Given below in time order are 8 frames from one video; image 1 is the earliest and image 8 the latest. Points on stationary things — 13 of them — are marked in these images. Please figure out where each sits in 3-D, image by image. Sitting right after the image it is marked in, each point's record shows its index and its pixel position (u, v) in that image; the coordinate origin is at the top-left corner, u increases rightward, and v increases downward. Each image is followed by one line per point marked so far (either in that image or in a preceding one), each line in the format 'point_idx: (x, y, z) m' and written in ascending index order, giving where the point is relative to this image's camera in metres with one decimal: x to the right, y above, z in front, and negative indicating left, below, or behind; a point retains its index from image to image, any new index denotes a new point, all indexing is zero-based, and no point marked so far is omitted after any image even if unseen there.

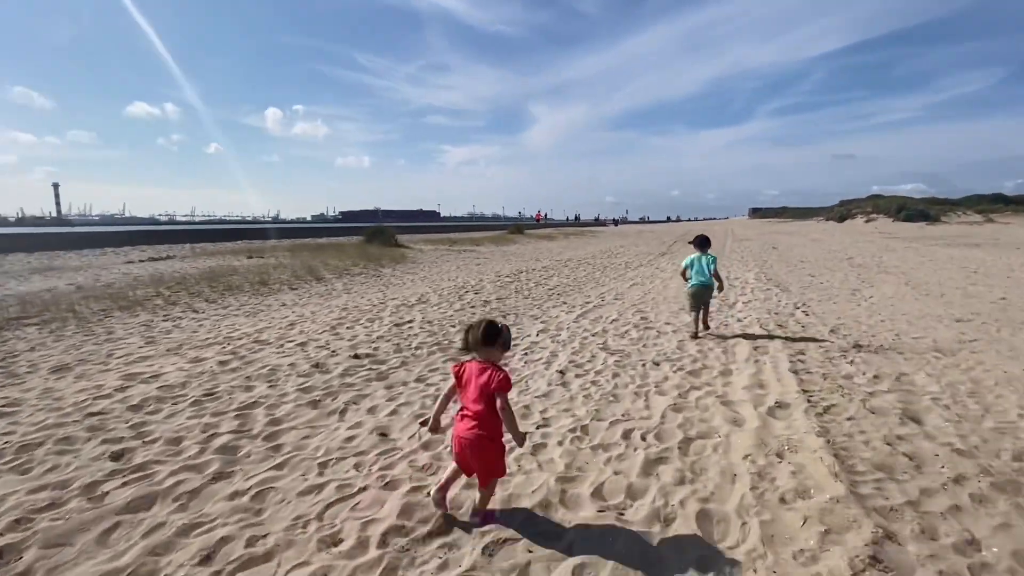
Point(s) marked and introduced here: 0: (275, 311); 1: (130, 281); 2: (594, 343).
0: (-4.5, -0.5, +9.2) m
1: (-9.2, +0.2, +11.7) m
2: (+1.2, -0.8, +7.1) m
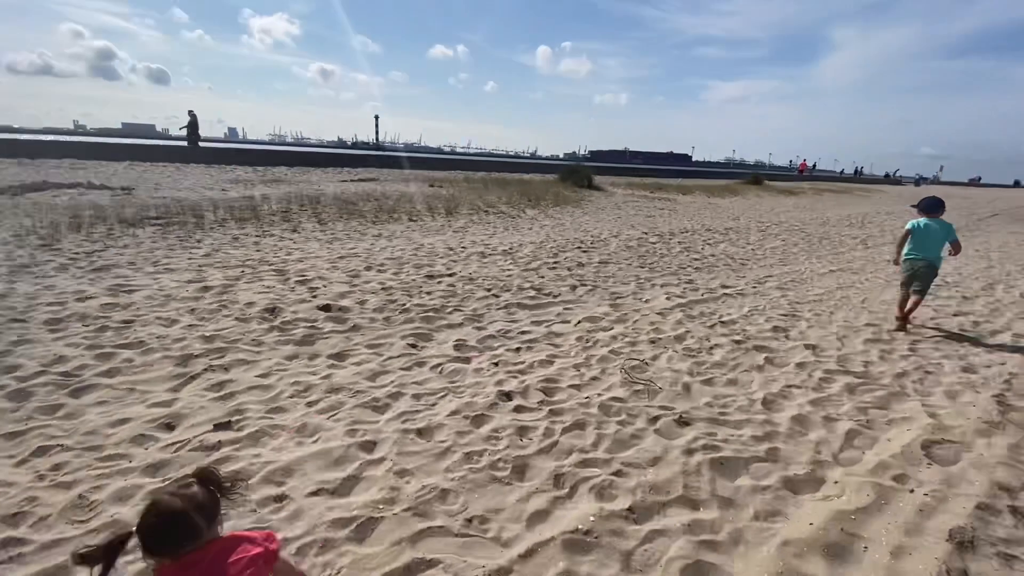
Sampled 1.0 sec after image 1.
0: (-2.9, +0.8, +8.9) m
1: (-5.8, +2.4, +13.1) m
2: (+1.1, -0.6, +4.6) m
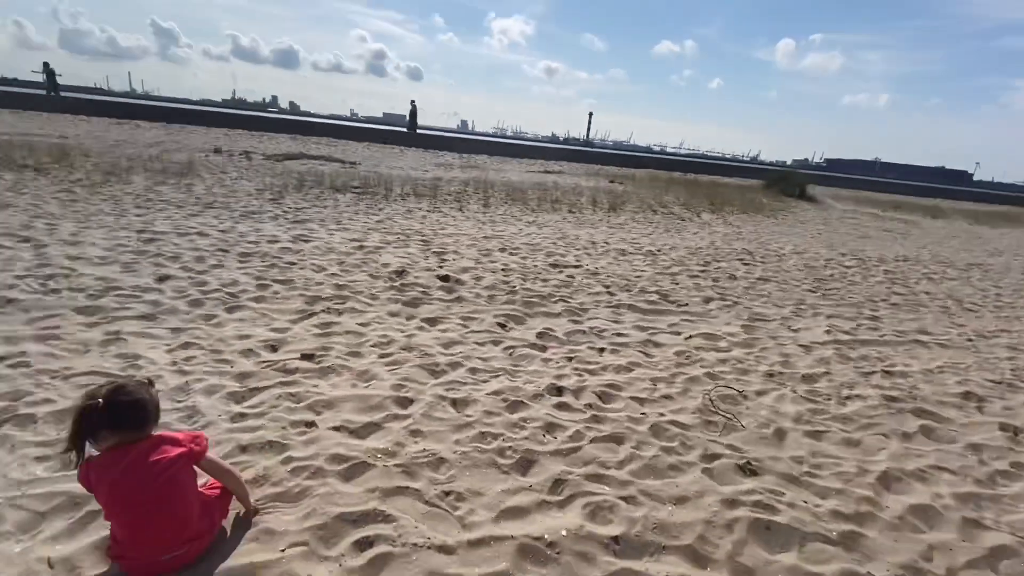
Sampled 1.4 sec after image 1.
0: (-0.1, +1.2, +9.3) m
1: (-1.0, +3.1, +14.3) m
2: (+1.7, -0.8, +4.0) m
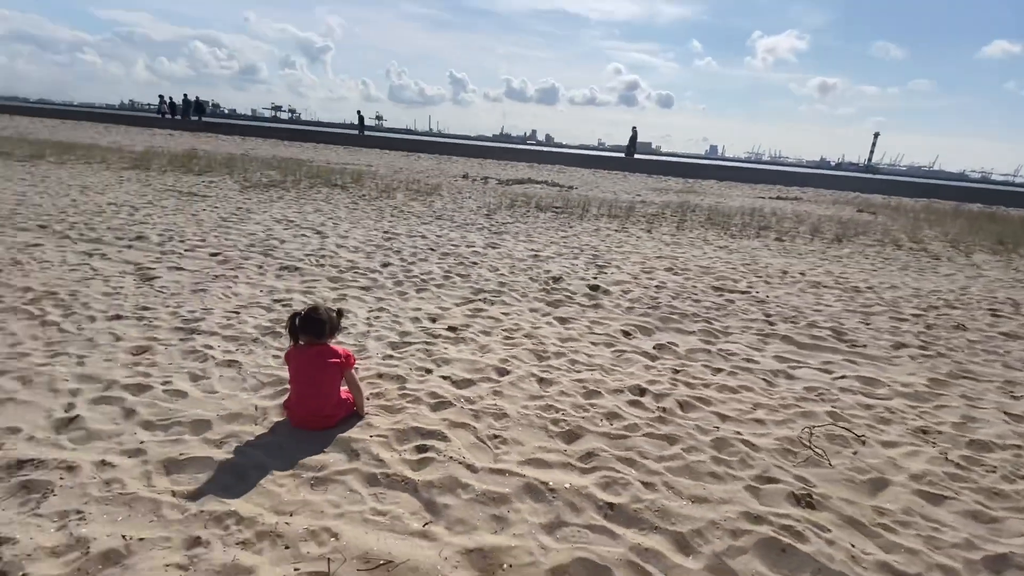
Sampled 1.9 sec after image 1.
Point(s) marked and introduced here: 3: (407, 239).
0: (+3.3, +0.7, +9.2) m
1: (+4.9, +2.4, +14.1) m
2: (+2.4, -1.0, +3.5) m
3: (-1.7, +0.8, +8.1) m
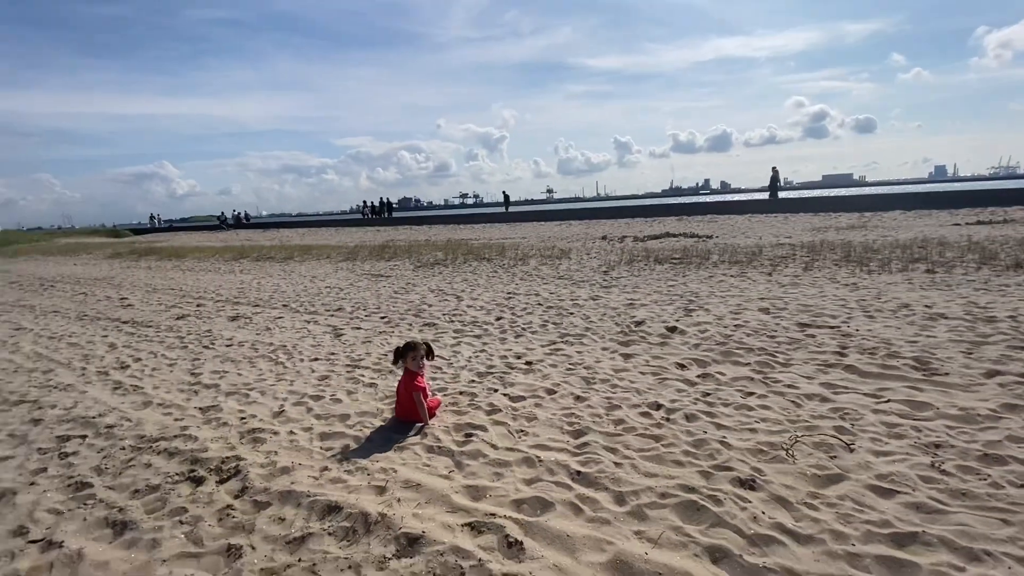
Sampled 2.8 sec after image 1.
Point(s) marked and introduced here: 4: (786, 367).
0: (+5.3, 0.0, +9.0) m
1: (+8.5, +1.2, +13.3) m
2: (+2.6, -1.2, +3.8) m
3: (+0.2, -0.2, +9.7) m
4: (+3.0, -0.9, +5.5) m
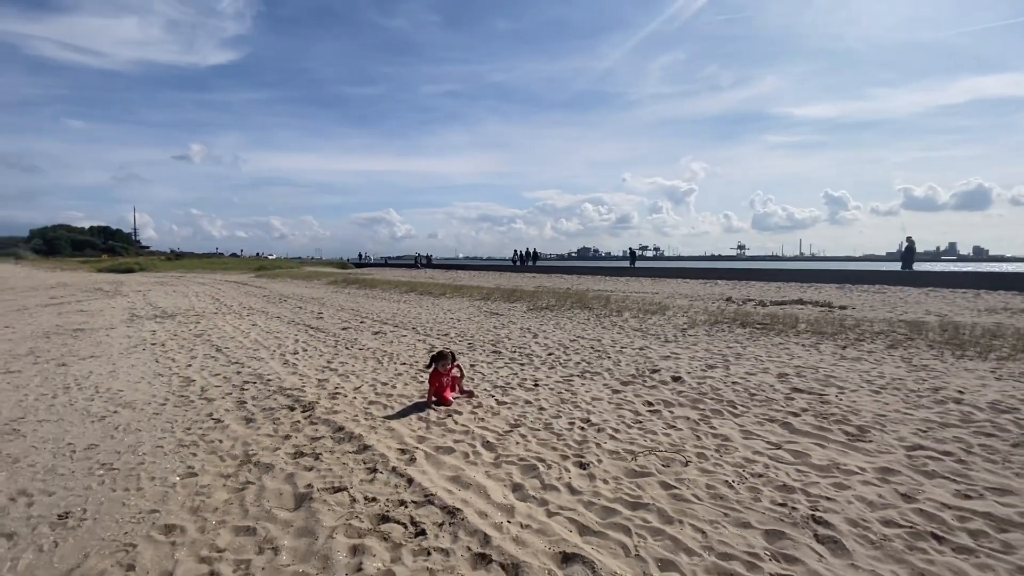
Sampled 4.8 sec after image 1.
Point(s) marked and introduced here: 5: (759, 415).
0: (+6.3, -1.3, +9.0) m
1: (+10.7, -0.9, +12.0) m
2: (+1.8, -1.7, +4.9) m
3: (+1.7, -1.2, +11.3) m
4: (+2.8, -1.6, +6.3) m
5: (+3.2, -1.6, +6.3) m
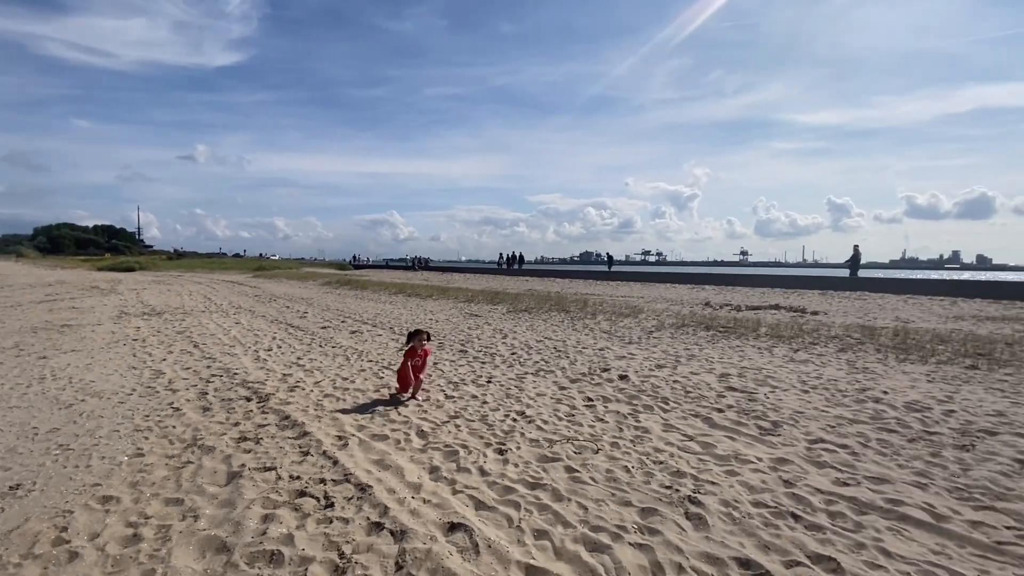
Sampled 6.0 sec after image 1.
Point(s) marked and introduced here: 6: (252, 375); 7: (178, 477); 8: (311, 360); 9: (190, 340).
0: (+5.5, -1.4, +9.3) m
1: (+10.0, -1.0, +12.3) m
2: (+1.0, -1.7, +5.3) m
3: (+0.9, -1.3, +11.7) m
4: (+2.0, -1.7, +6.7) m
5: (+2.4, -1.7, +6.7) m
6: (-4.4, -1.5, +8.4) m
7: (-3.0, -1.7, +4.5) m
8: (-4.0, -1.4, +9.8) m
9: (-7.5, -1.2, +11.6) m
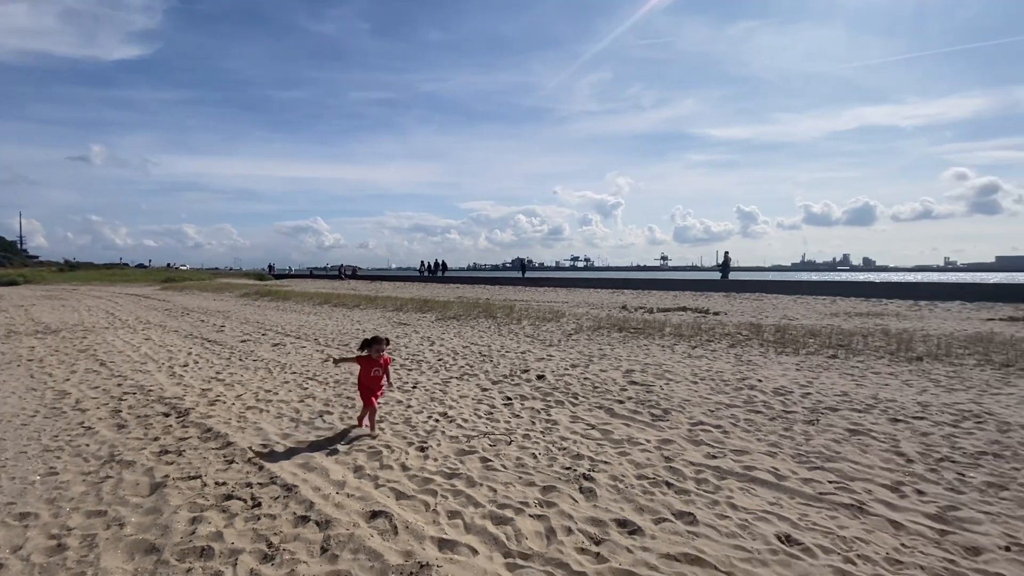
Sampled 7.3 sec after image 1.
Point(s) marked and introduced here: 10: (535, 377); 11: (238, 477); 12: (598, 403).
0: (+4.0, -1.5, +10.5) m
1: (+8.0, -1.1, +14.1) m
2: (+0.1, -1.8, +5.9) m
3: (-0.9, -1.5, +12.3) m
4: (+0.9, -1.8, +7.5) m
5: (+1.2, -1.8, +7.5) m
6: (-5.7, -1.7, +8.2) m
7: (-3.8, -1.9, +4.5) m
8: (-5.5, -1.7, +9.7) m
9: (-9.2, -1.6, +11.0) m
10: (+0.4, -1.7, +9.2) m
11: (-2.6, -1.8, +4.8) m
12: (+1.3, -1.8, +7.5) m
